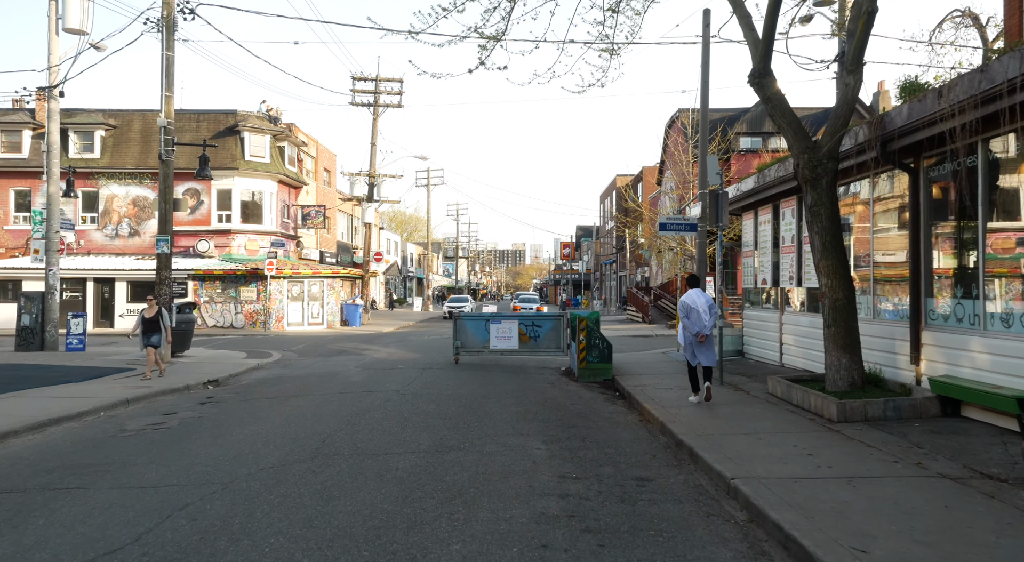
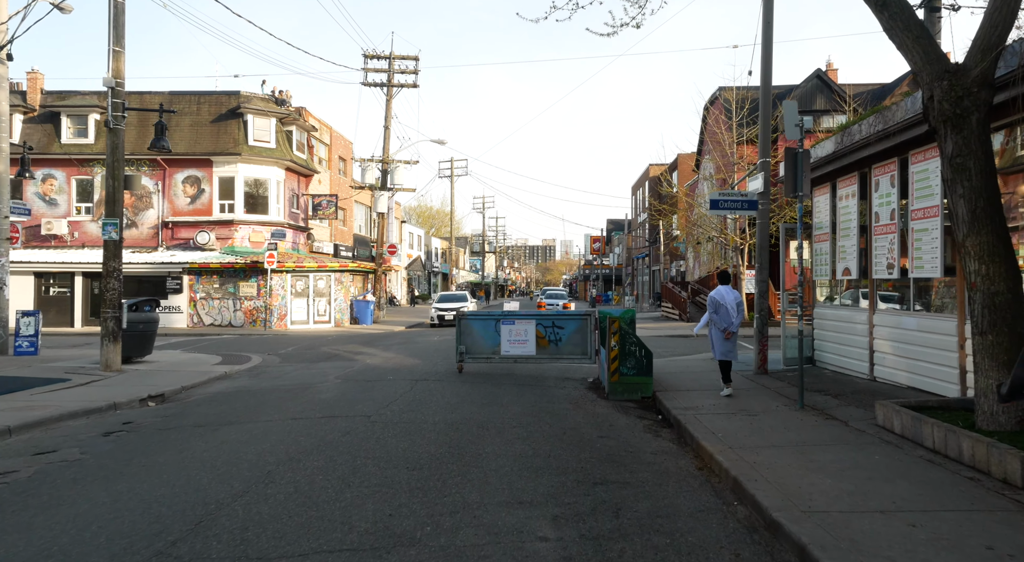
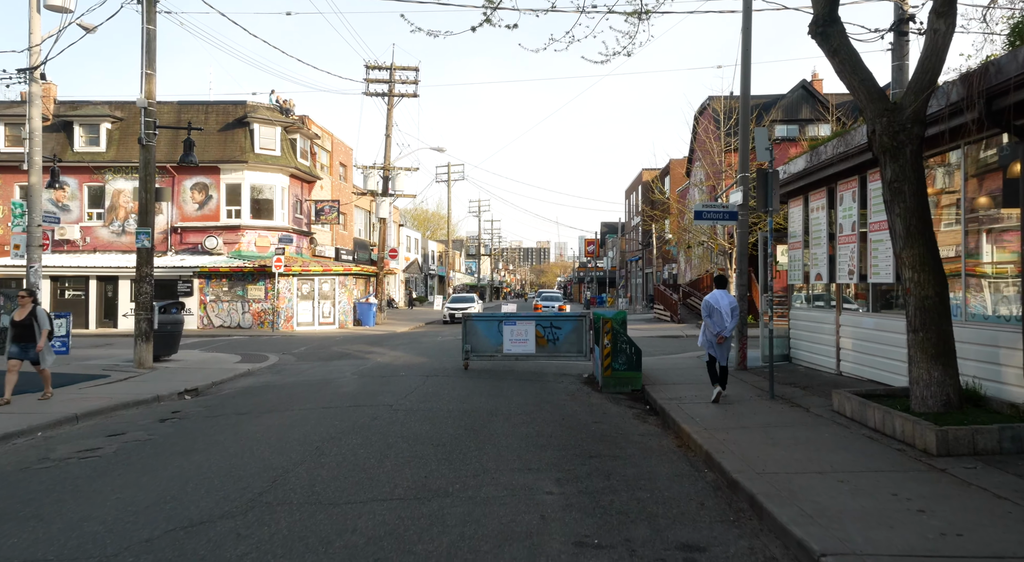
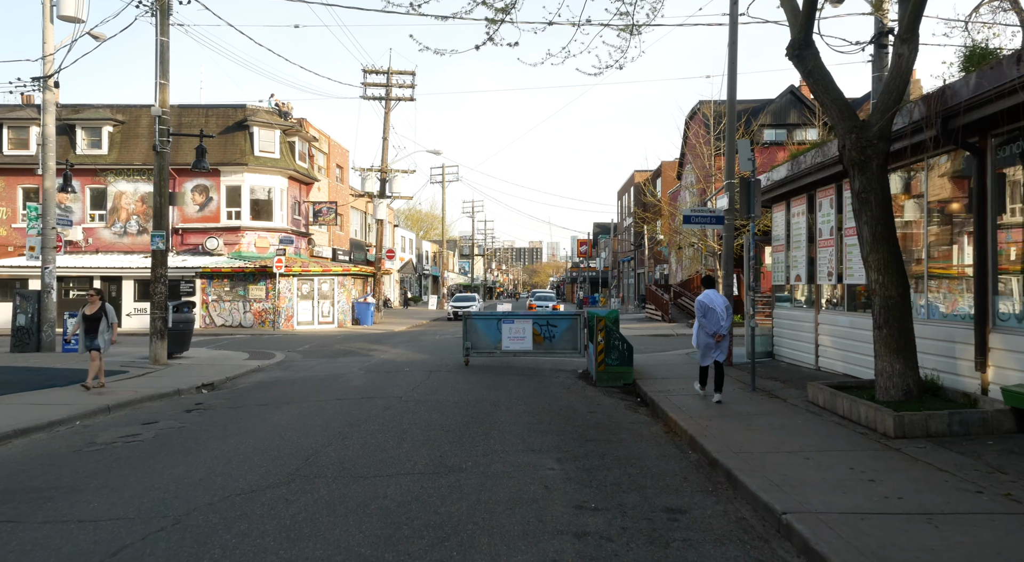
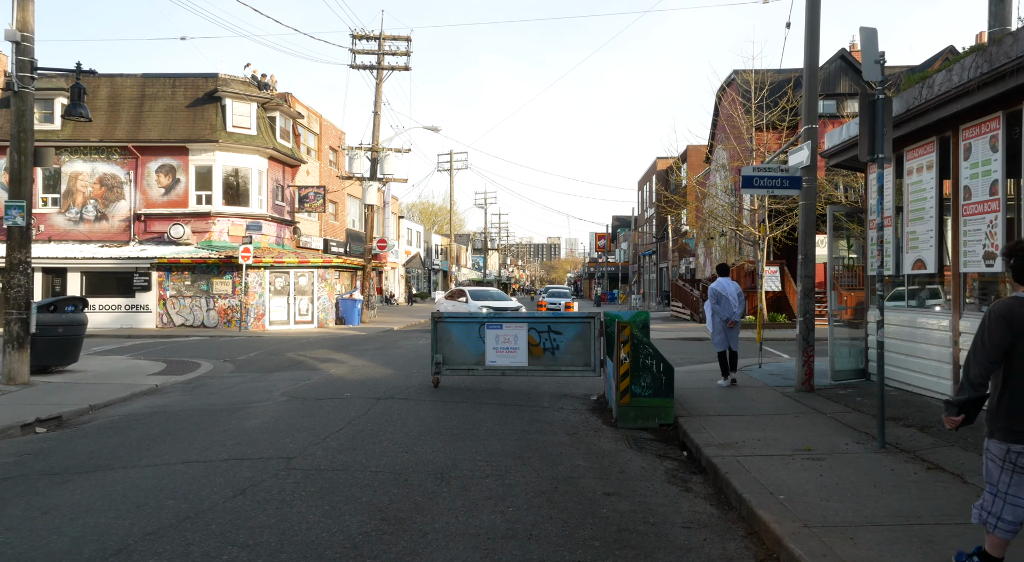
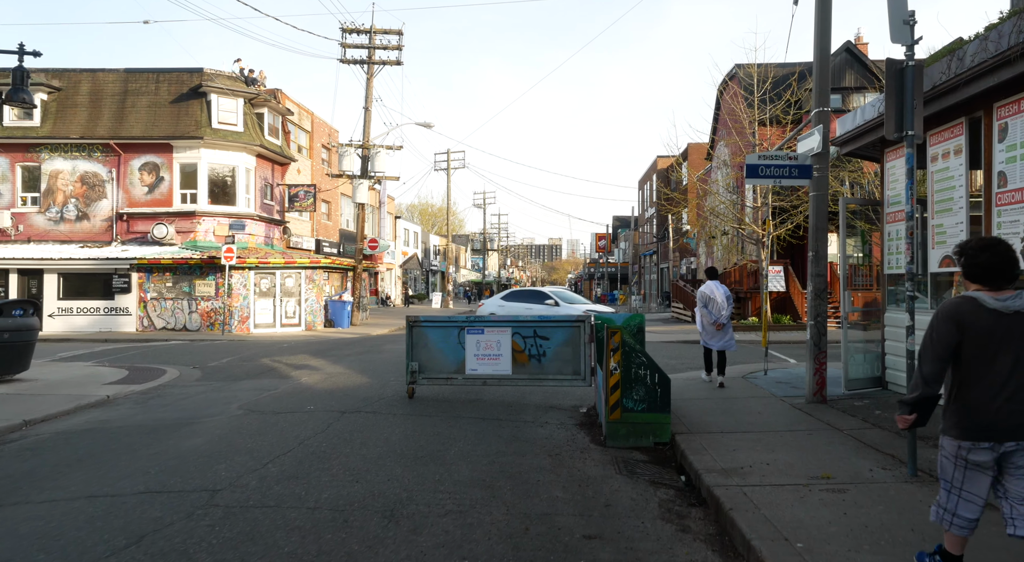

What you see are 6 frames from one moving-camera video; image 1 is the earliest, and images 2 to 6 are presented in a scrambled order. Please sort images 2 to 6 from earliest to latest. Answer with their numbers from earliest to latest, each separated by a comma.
4, 3, 2, 5, 6
